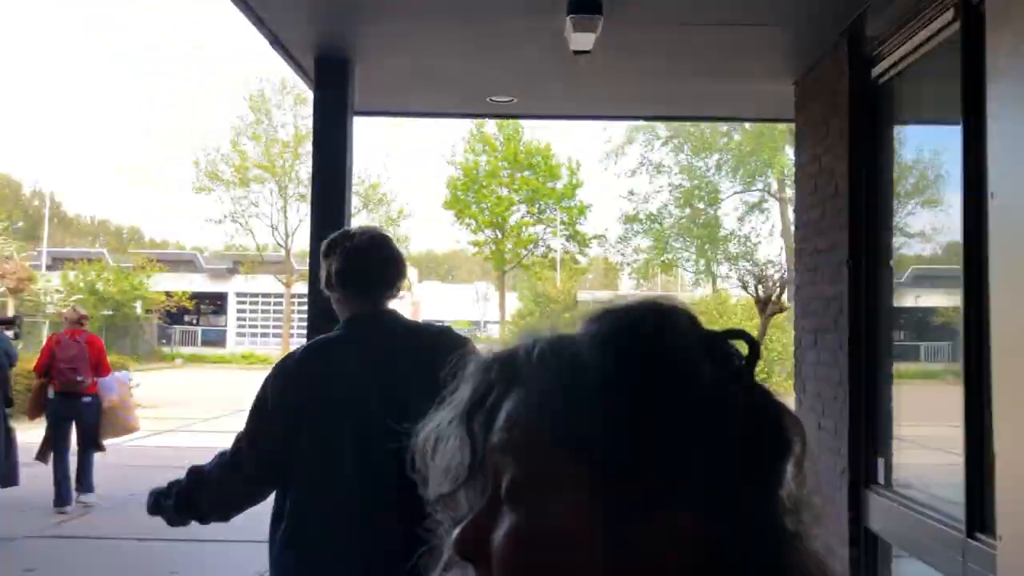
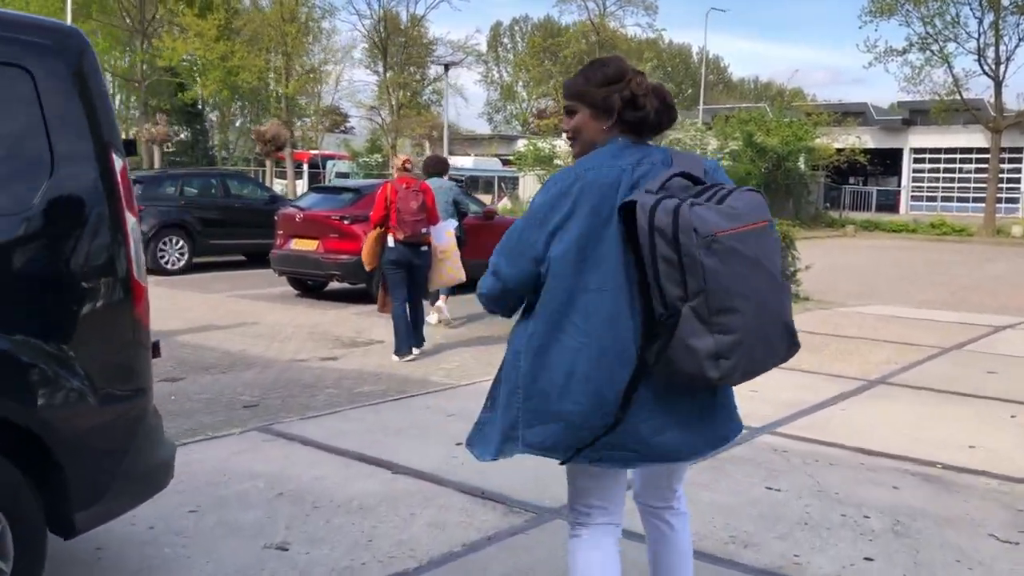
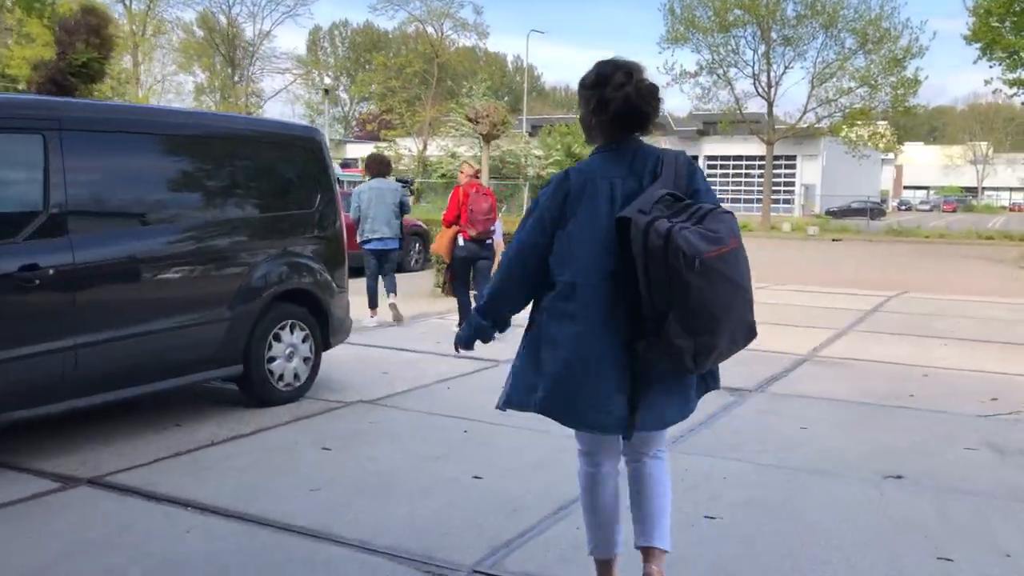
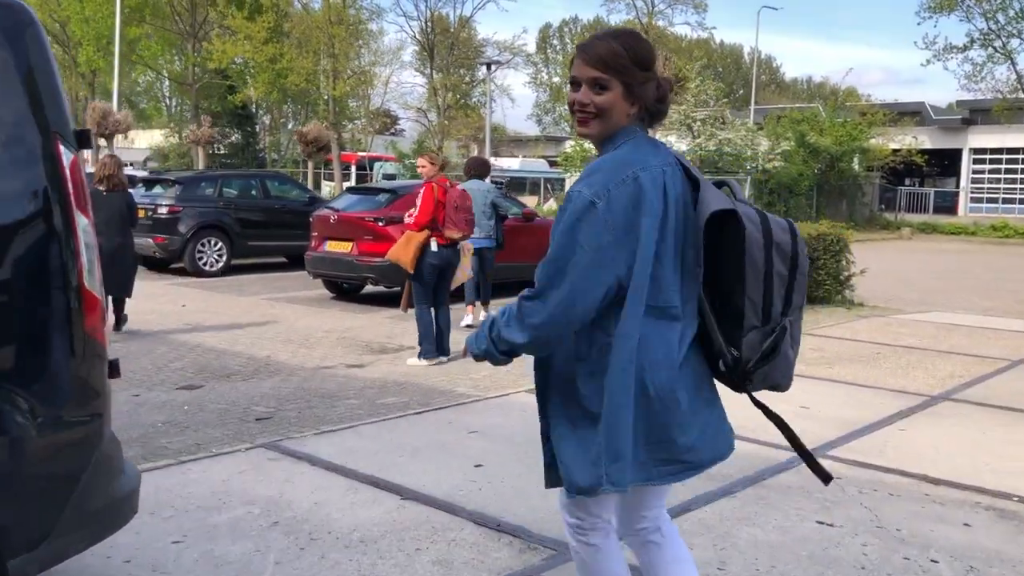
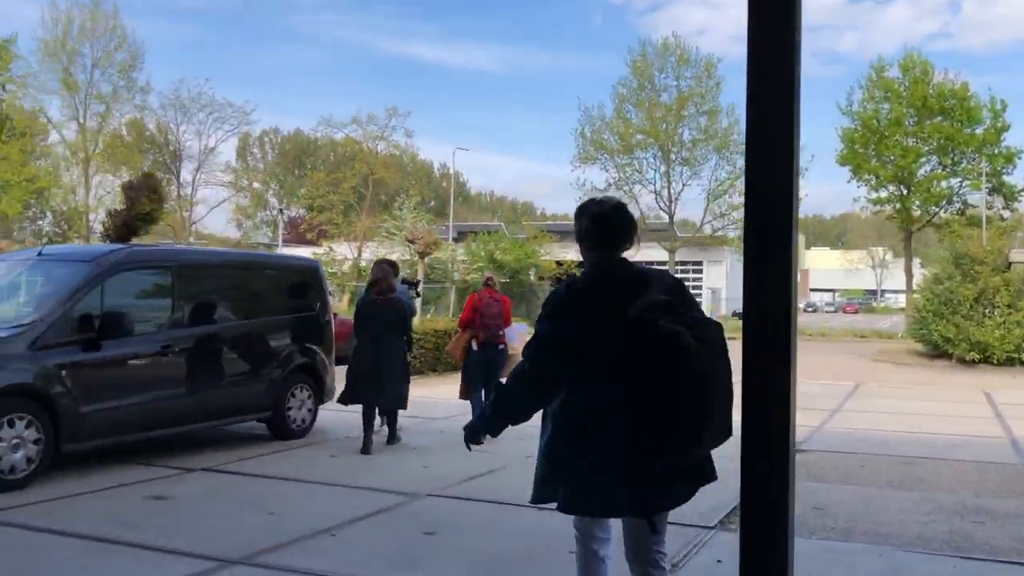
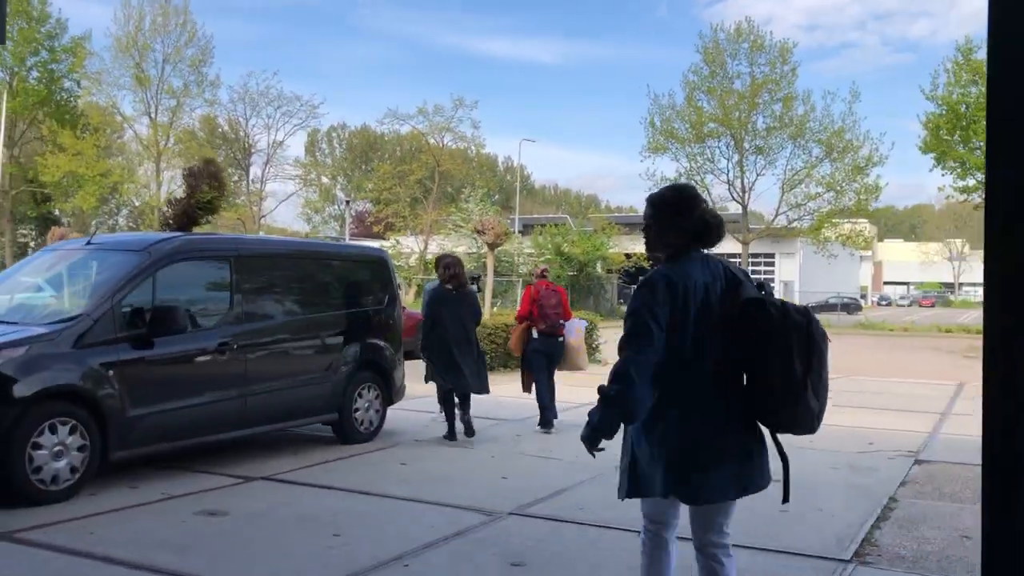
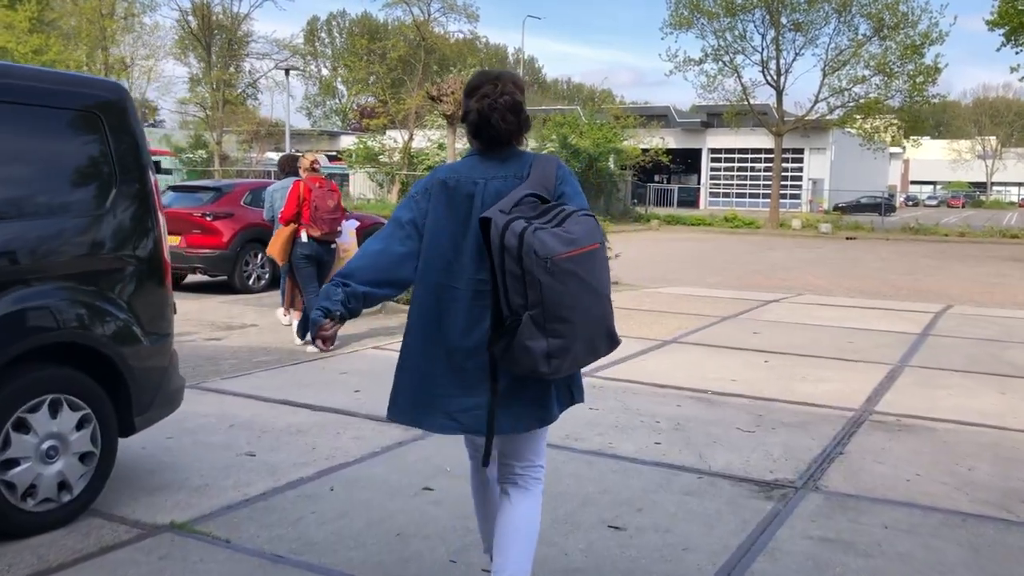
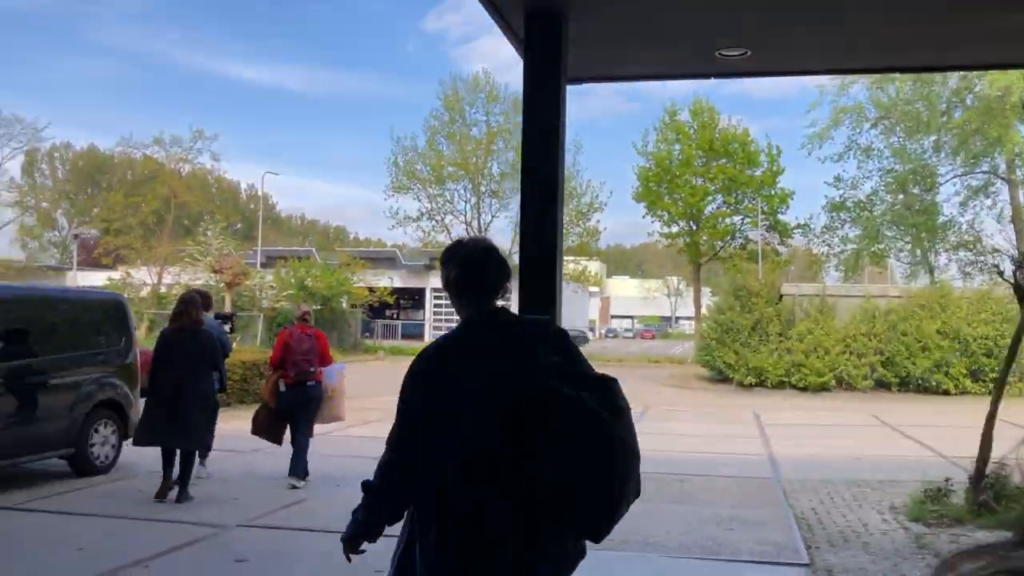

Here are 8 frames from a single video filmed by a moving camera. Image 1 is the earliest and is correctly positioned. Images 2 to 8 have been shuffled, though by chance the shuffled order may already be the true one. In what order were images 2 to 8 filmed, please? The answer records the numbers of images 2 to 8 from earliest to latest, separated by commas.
8, 5, 6, 3, 7, 2, 4
